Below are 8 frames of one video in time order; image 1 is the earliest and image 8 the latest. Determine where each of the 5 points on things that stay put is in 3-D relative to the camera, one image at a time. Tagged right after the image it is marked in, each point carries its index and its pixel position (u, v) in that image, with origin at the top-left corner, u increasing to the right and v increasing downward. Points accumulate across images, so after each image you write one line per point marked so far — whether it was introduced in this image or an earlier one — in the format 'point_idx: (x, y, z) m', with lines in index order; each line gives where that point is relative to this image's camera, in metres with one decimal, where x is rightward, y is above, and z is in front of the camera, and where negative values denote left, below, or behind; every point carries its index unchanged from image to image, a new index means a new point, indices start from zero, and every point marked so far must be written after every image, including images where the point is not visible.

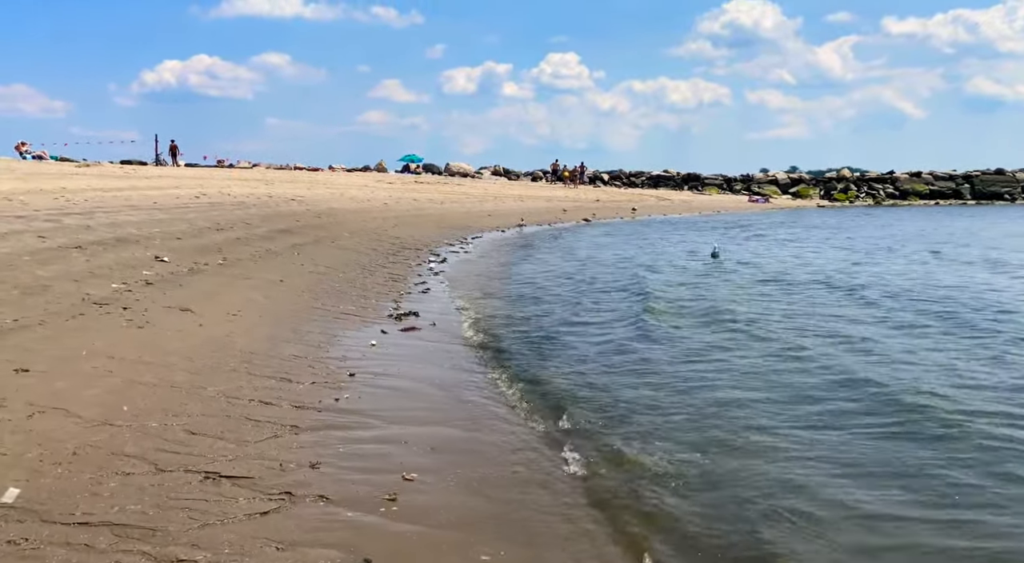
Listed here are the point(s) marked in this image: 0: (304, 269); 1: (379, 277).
0: (-3.8, +0.2, +18.0) m
1: (-2.6, +0.1, +19.0) m
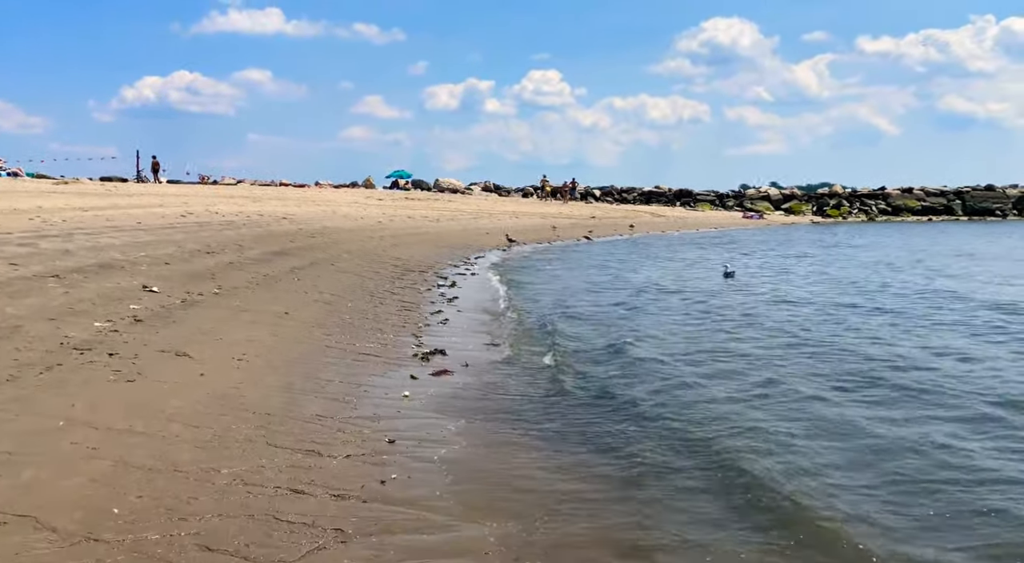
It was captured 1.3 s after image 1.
0: (-3.4, -0.3, +16.2) m
1: (-2.1, -0.4, +17.2) m
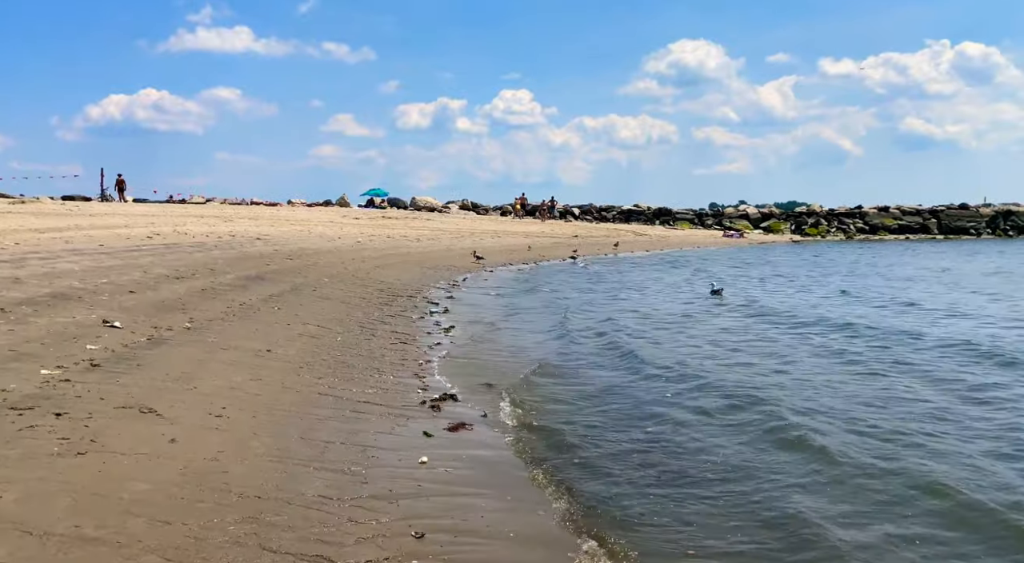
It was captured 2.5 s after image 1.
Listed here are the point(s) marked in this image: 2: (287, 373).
0: (-3.2, -0.7, +14.3) m
1: (-2.0, -0.9, +15.4) m
2: (-2.5, -1.0, +11.2) m
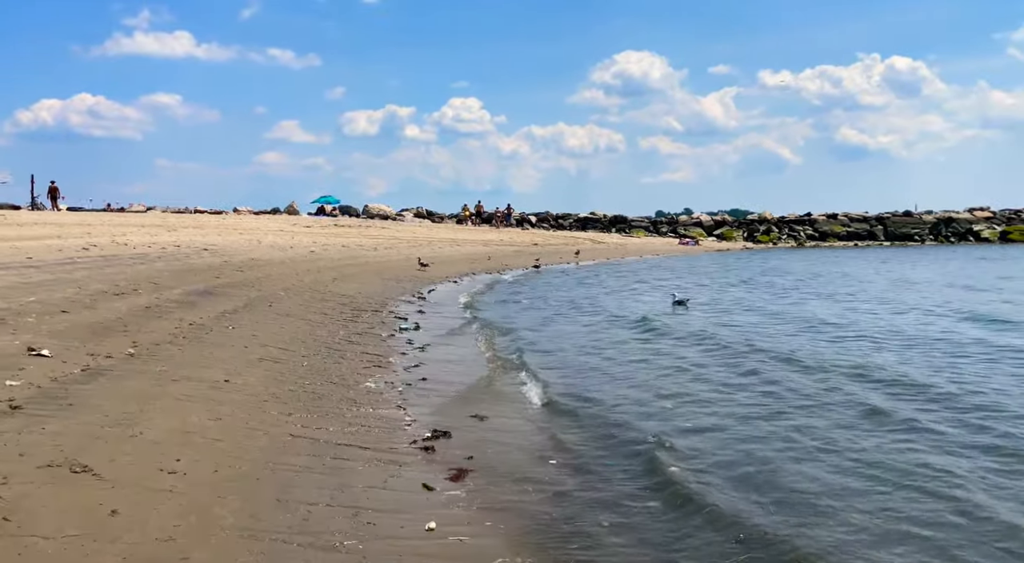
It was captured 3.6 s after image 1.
0: (-3.4, -0.9, +12.6) m
1: (-2.2, -1.1, +13.7) m
2: (-2.5, -1.2, +9.5) m
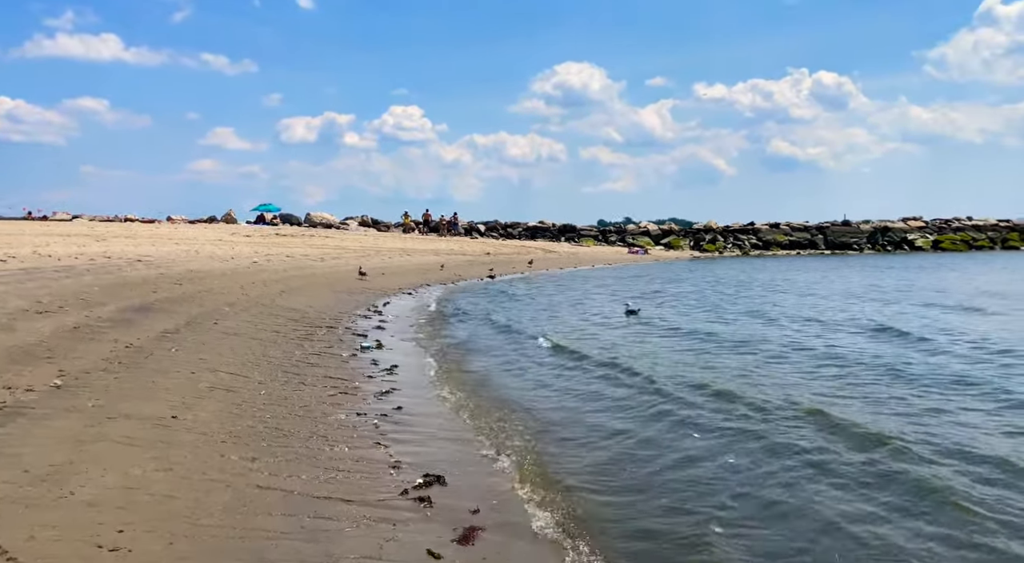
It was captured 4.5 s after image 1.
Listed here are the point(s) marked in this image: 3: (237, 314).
0: (-3.5, -1.1, +11.0) m
1: (-2.4, -1.3, +12.2) m
2: (-2.4, -1.4, +7.9) m
3: (-4.9, -0.6, +17.8) m
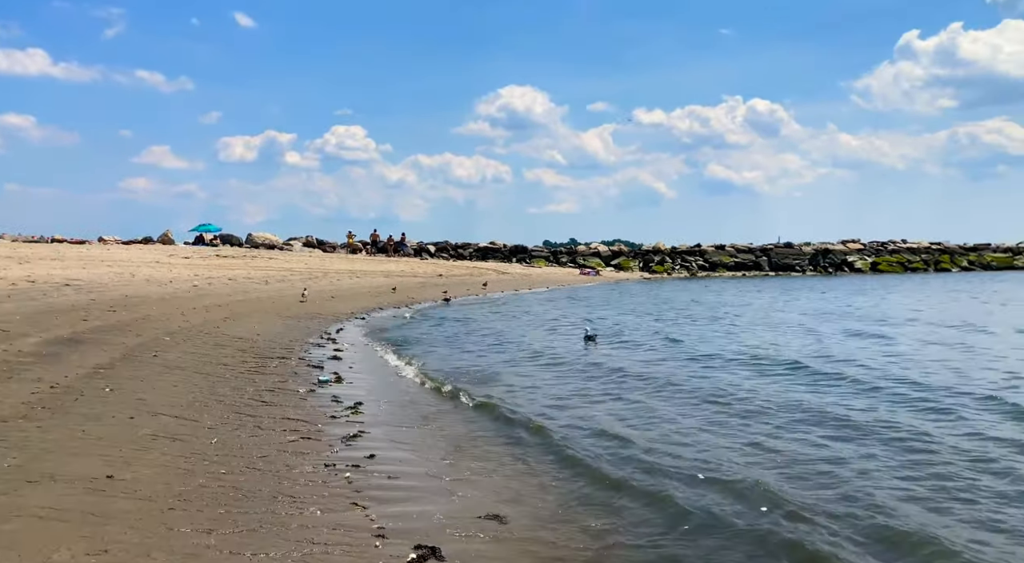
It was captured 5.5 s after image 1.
0: (-3.6, -1.4, +9.4) m
1: (-2.6, -1.6, +10.7) m
2: (-2.3, -1.6, +6.4) m
3: (-5.4, -1.0, +16.2) m
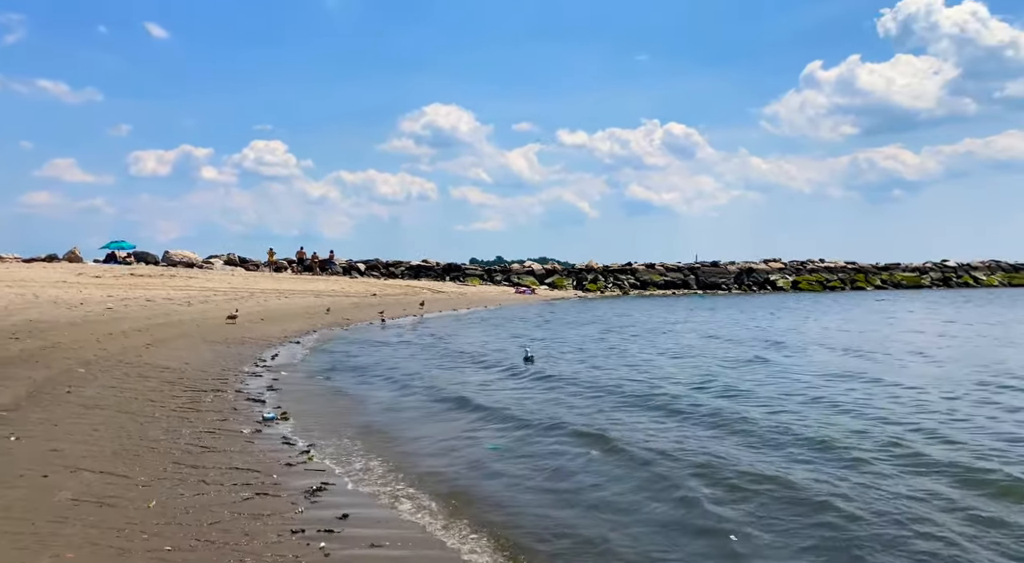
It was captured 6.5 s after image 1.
0: (-3.5, -1.6, +7.5) m
1: (-2.6, -1.8, +8.9) m
2: (-2.0, -1.7, +4.6) m
3: (-5.9, -1.4, +14.1) m
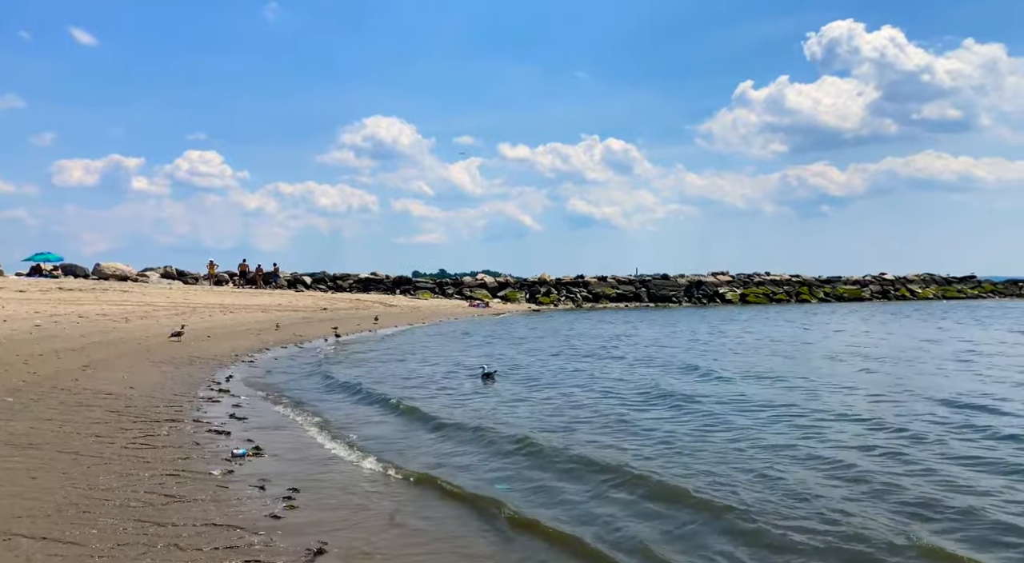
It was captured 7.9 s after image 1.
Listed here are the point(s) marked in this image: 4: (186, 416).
0: (-3.0, -1.7, +5.6) m
1: (-2.2, -1.9, +6.9) m
2: (-1.3, -1.7, +2.8) m
3: (-5.8, -1.5, +12.0) m
4: (-4.3, -1.8, +13.1) m
